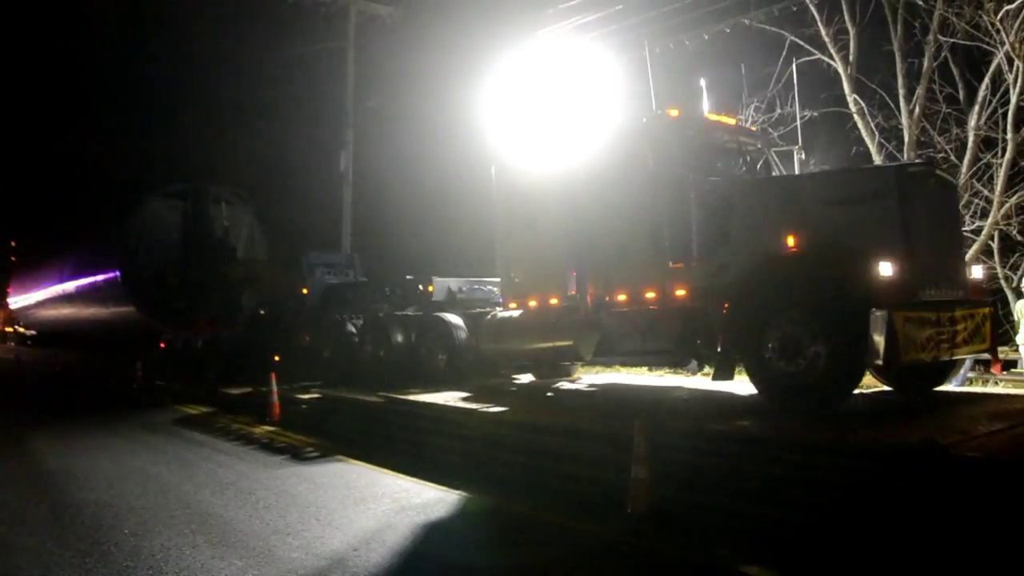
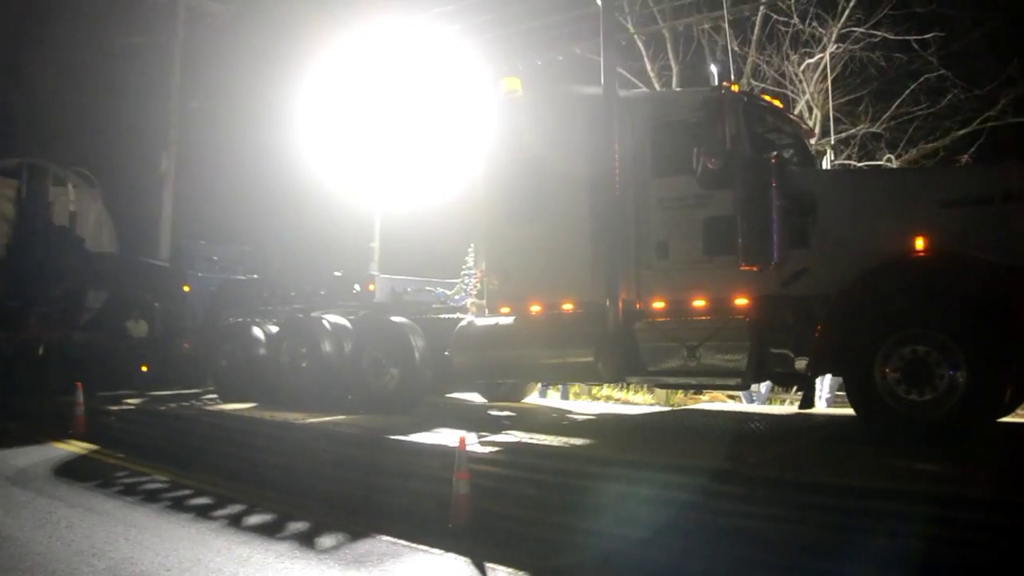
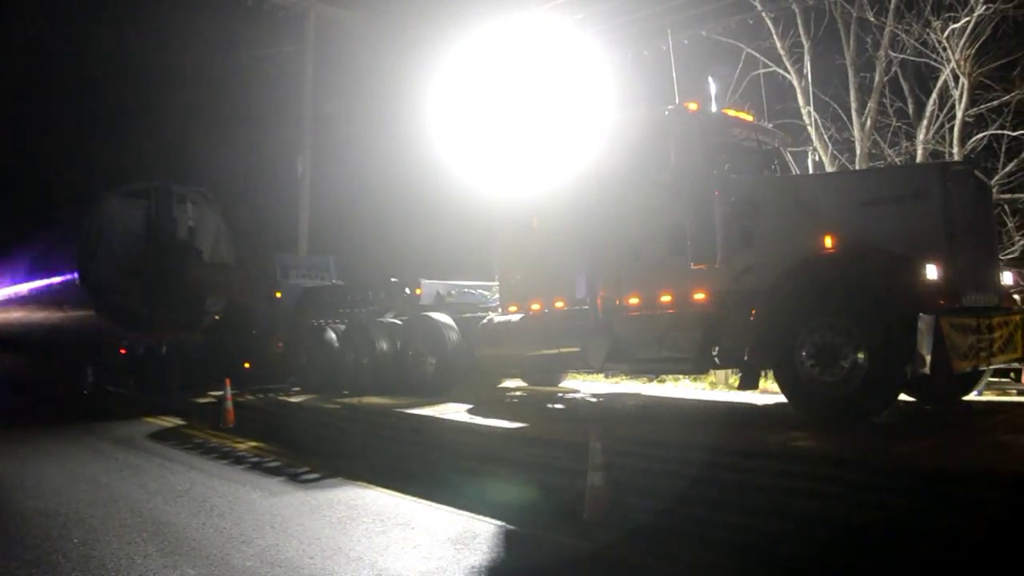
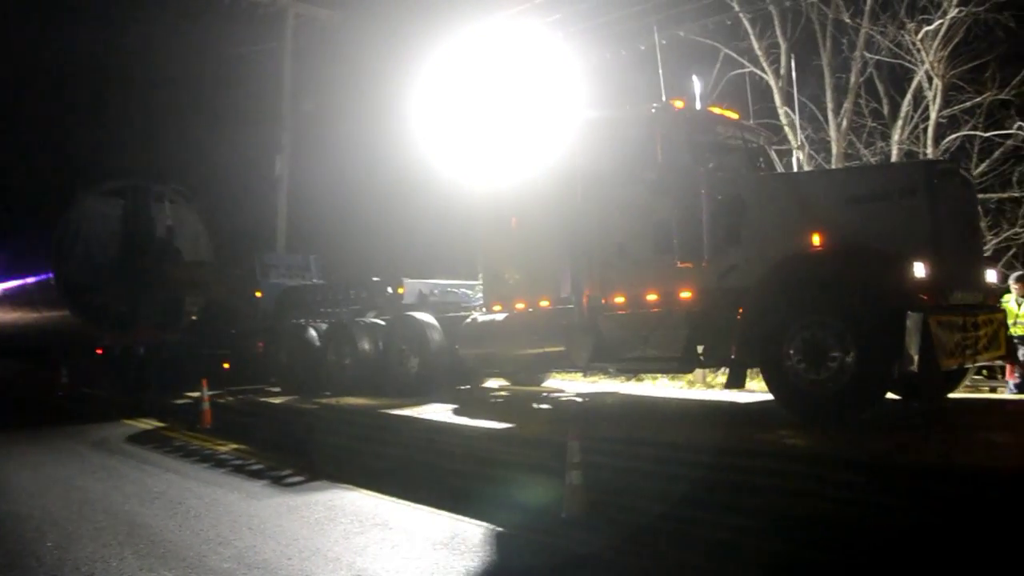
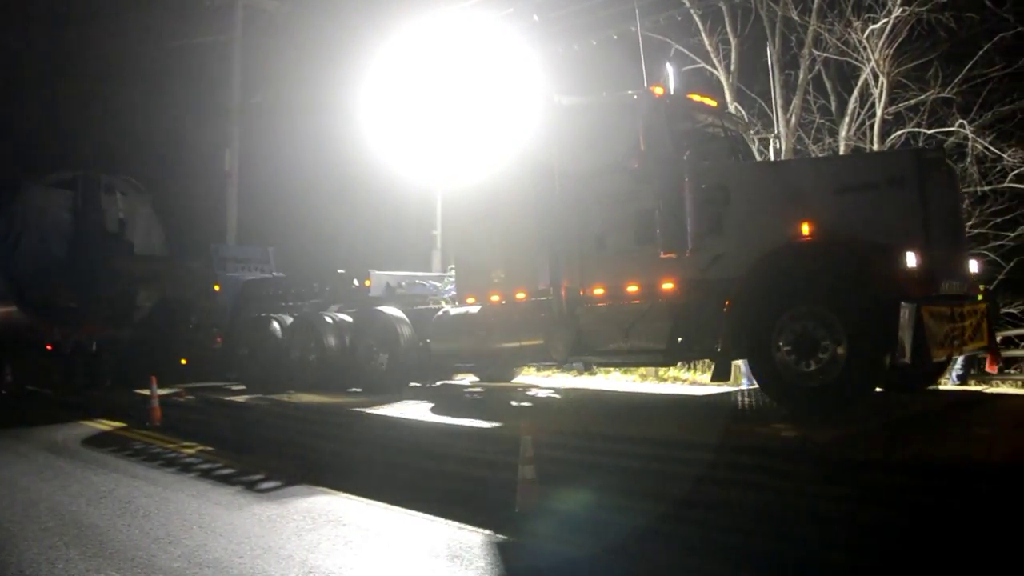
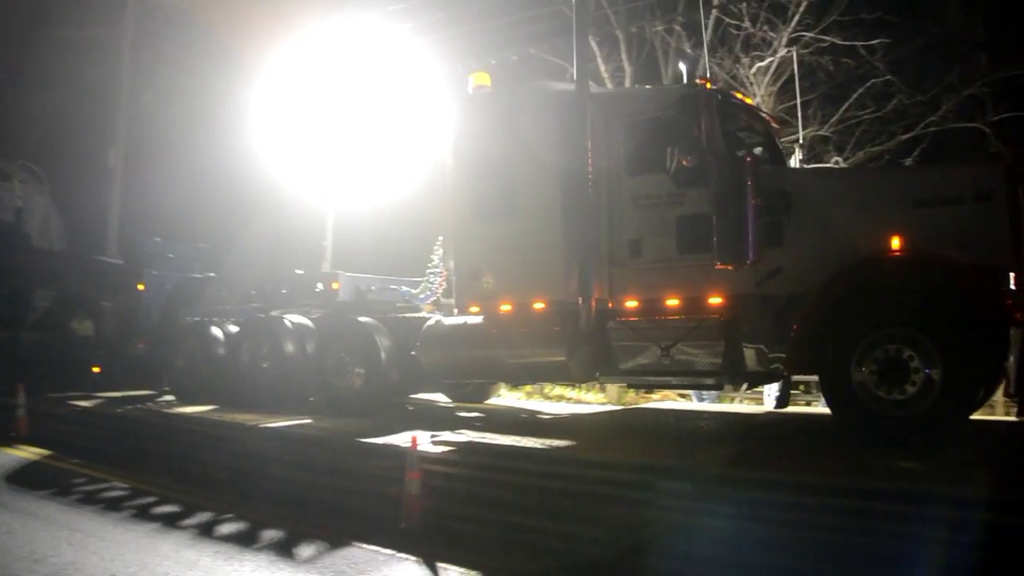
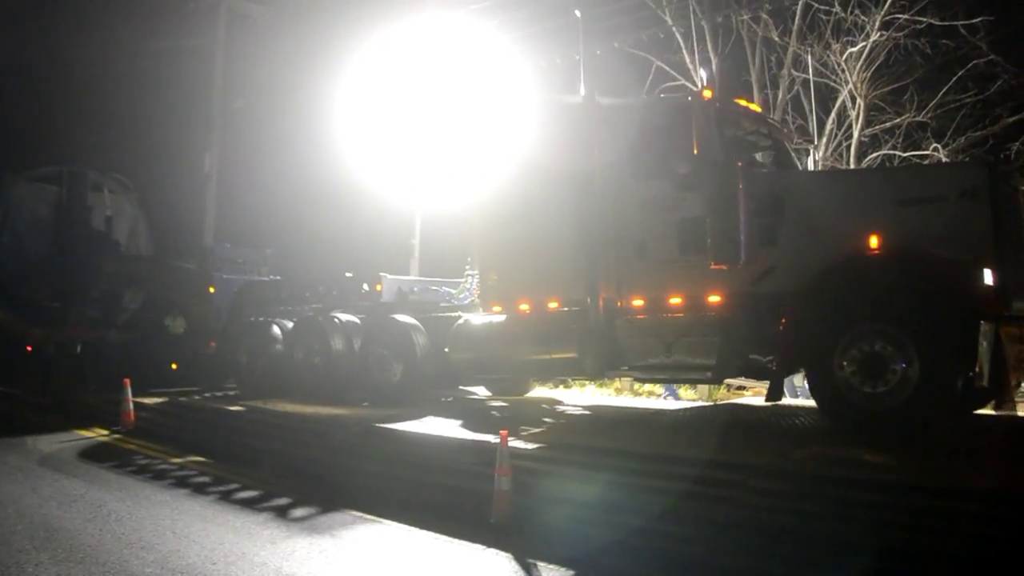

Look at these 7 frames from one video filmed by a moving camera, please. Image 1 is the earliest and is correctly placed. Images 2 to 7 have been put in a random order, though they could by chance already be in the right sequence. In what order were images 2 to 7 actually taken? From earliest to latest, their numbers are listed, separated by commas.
3, 4, 5, 7, 2, 6
